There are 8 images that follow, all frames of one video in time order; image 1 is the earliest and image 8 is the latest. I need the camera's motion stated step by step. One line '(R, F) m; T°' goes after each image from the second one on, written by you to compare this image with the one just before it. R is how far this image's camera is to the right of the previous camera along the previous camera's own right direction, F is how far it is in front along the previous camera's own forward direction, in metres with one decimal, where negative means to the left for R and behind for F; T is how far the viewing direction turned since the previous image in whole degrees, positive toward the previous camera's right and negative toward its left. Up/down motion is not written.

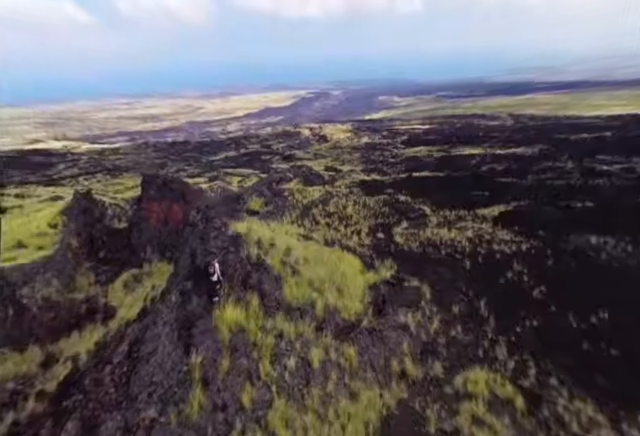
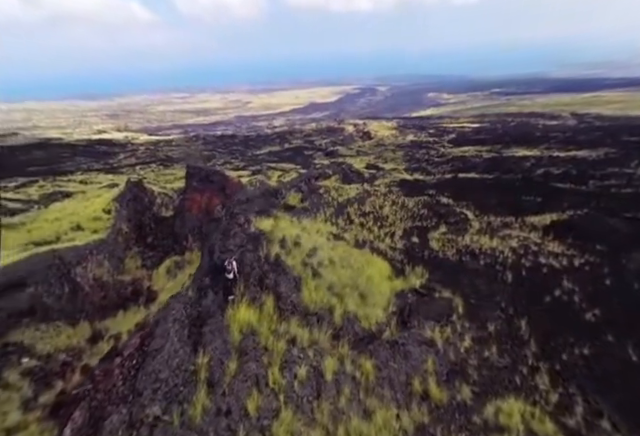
(+0.3, +0.3) m; -7°
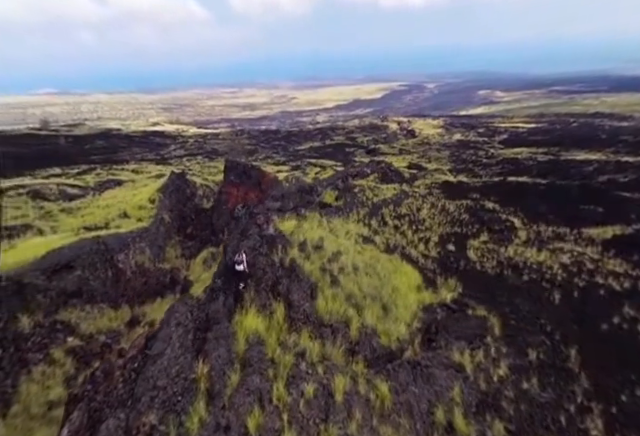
(+0.3, +0.4) m; -6°
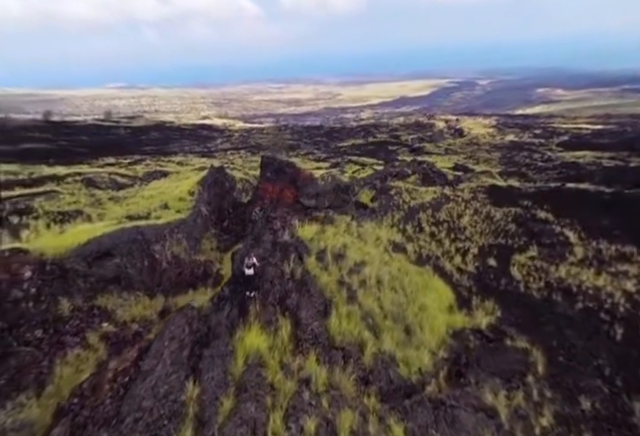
(+0.3, +0.5) m; -6°
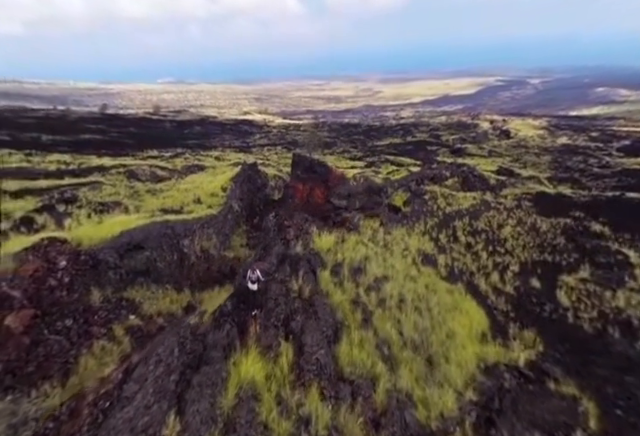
(+0.2, +0.5) m; -6°
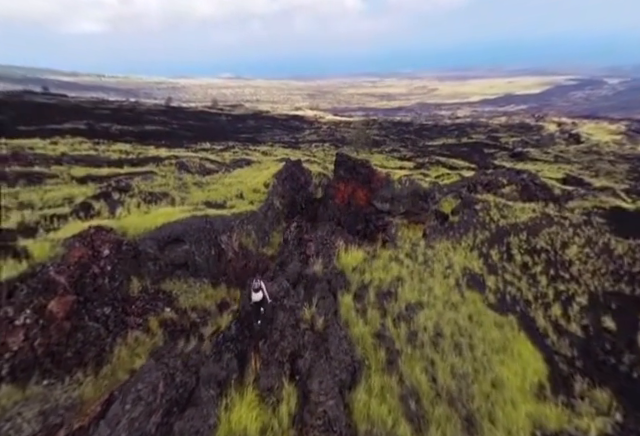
(+0.2, +0.7) m; -7°
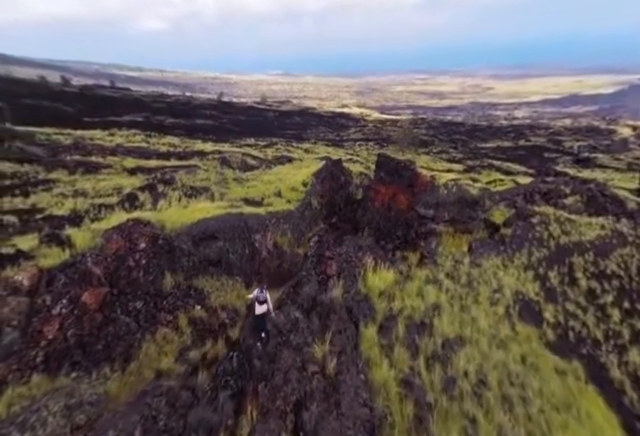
(+0.2, +0.7) m; -7°
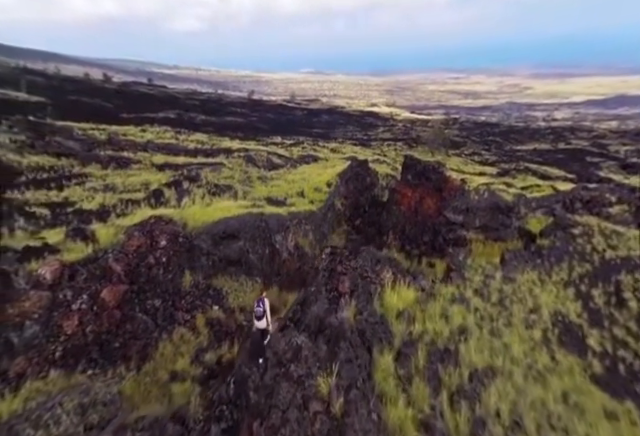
(+0.1, +0.5) m; -4°
